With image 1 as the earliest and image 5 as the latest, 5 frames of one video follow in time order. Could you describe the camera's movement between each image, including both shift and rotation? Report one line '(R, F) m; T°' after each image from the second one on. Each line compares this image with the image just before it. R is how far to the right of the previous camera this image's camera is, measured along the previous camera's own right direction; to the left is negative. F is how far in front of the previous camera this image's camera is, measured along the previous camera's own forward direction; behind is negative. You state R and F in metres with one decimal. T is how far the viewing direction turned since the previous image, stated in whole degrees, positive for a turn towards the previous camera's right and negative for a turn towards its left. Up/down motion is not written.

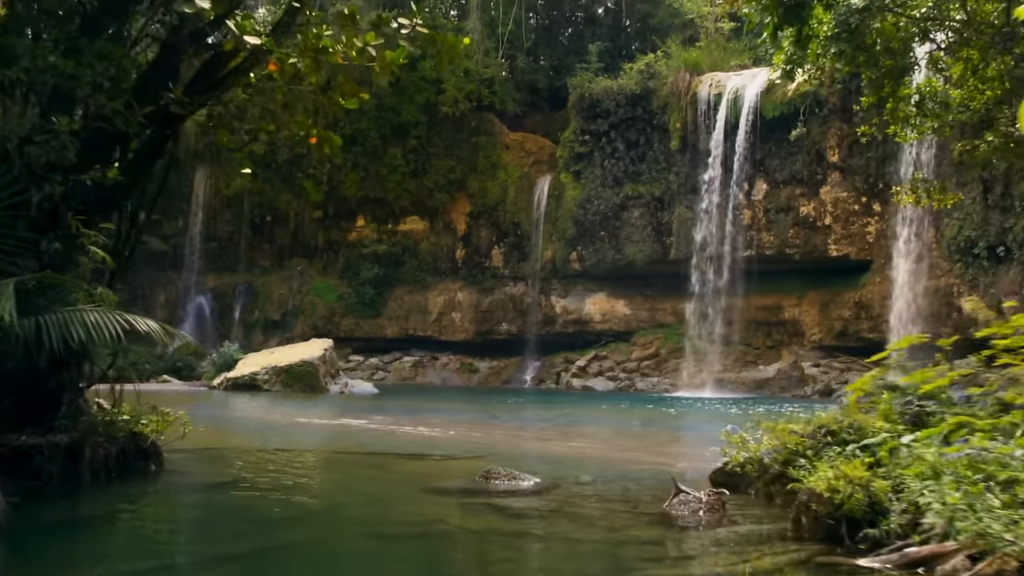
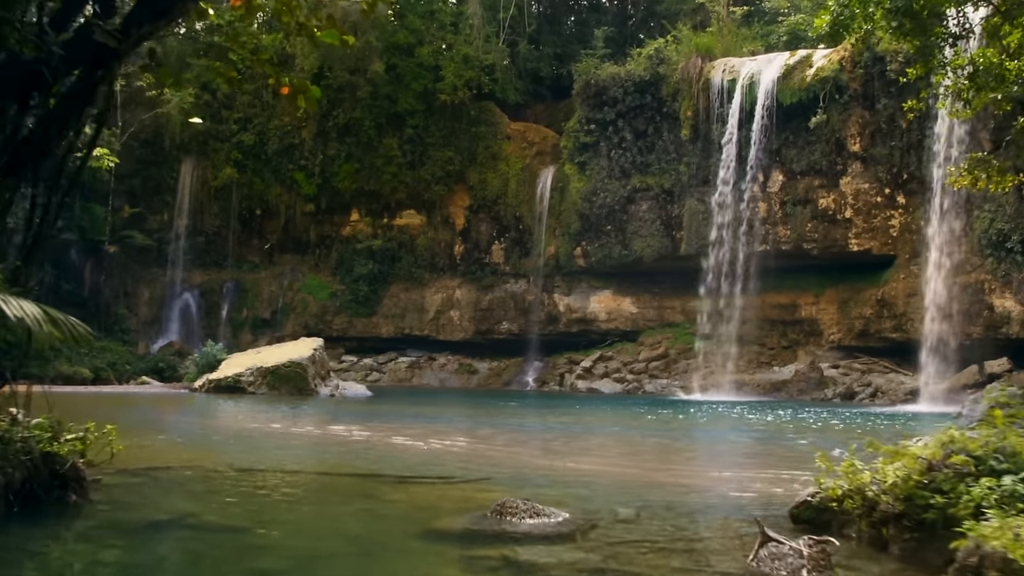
(-0.1, +1.5) m; 0°
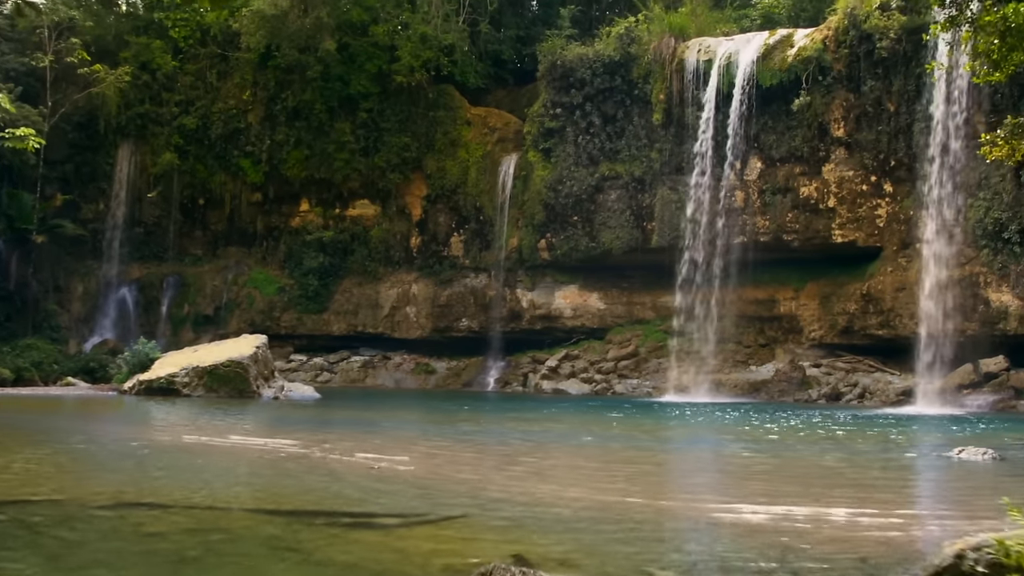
(-0.1, +1.8) m; +2°
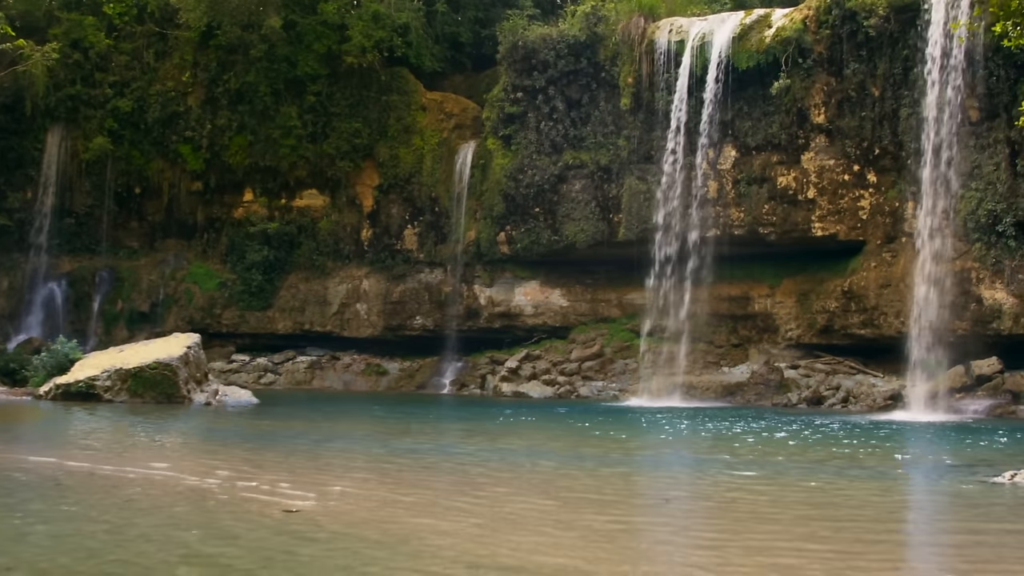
(-0.1, +1.7) m; +2°
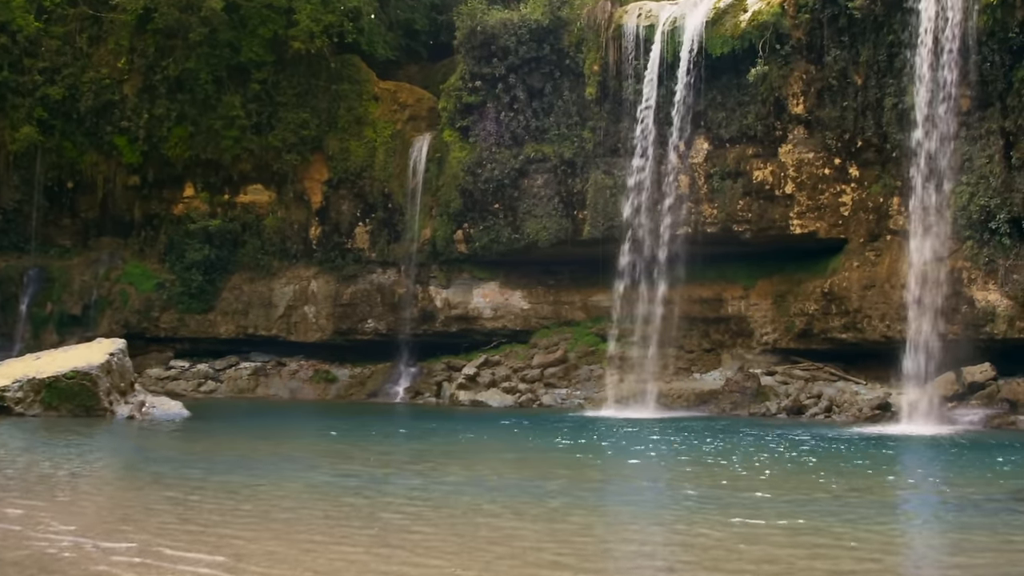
(0.0, +1.5) m; +2°
